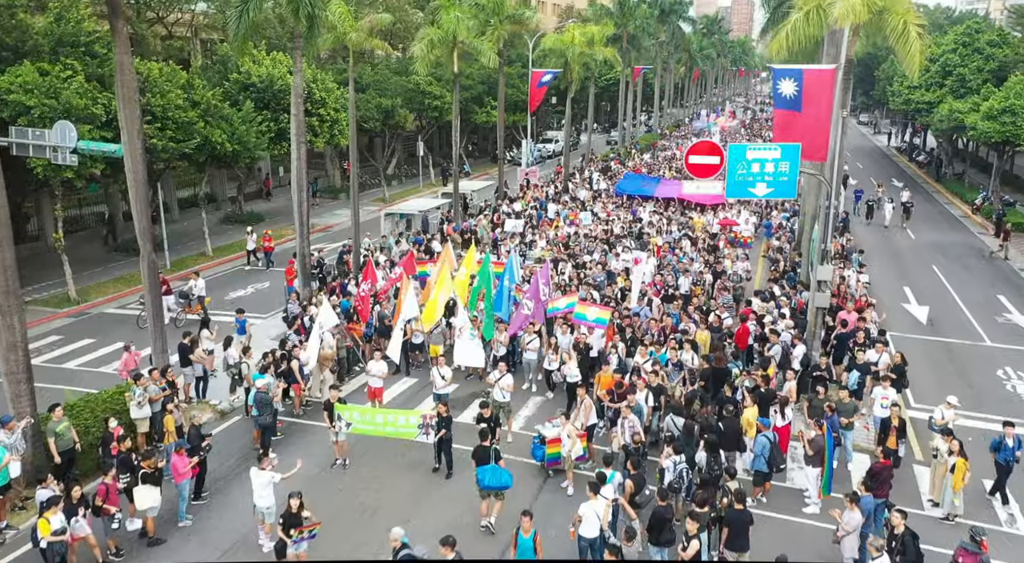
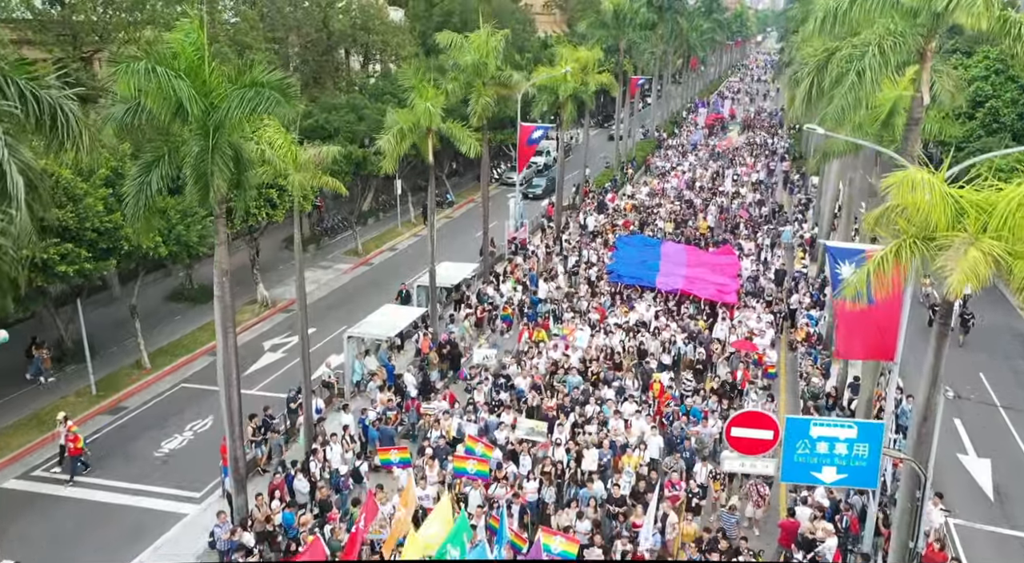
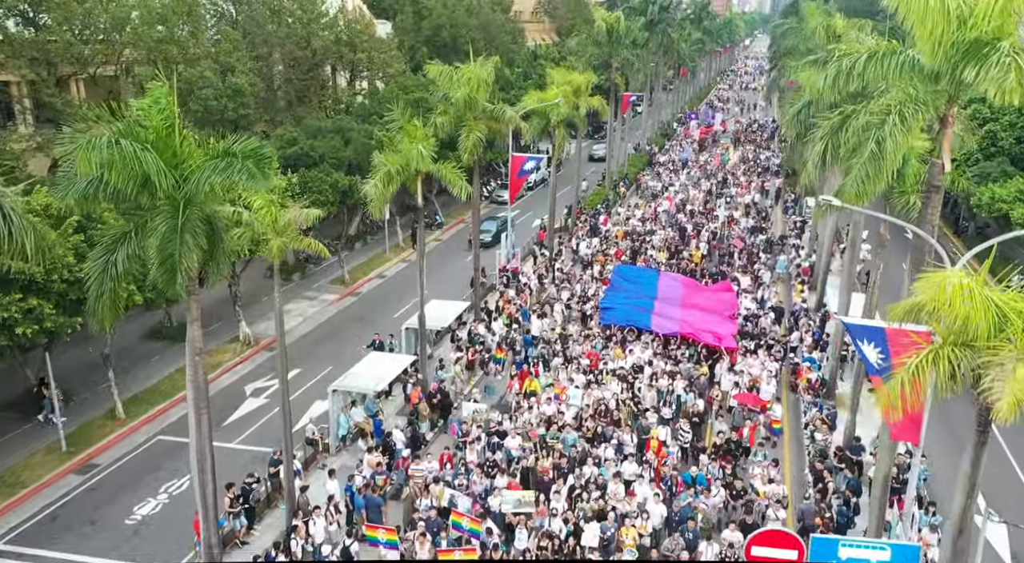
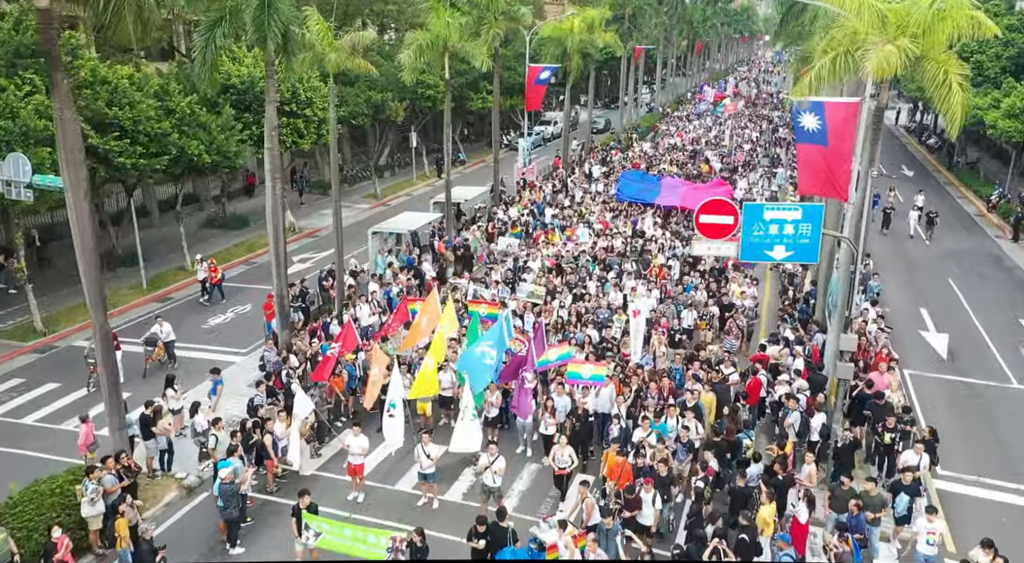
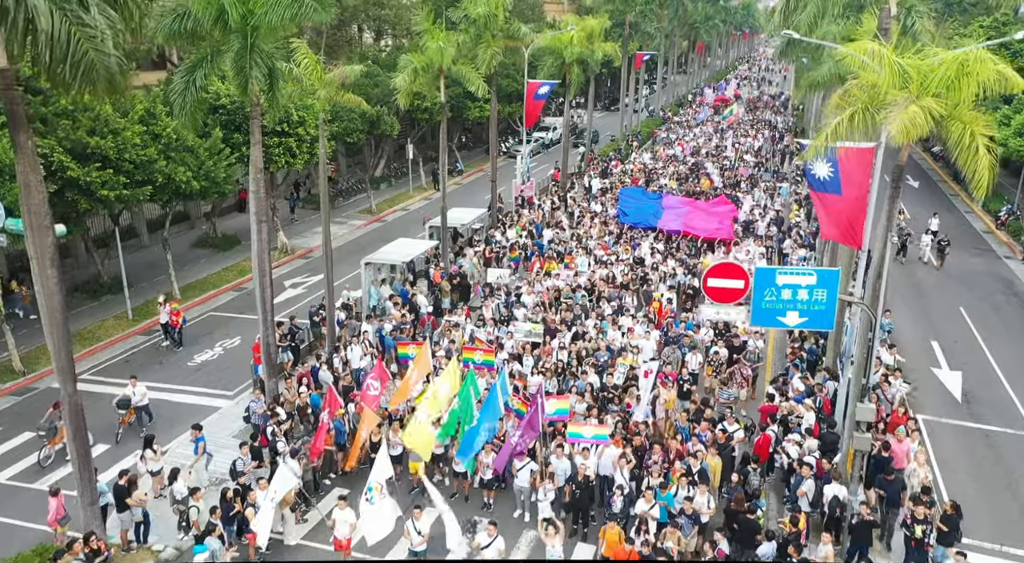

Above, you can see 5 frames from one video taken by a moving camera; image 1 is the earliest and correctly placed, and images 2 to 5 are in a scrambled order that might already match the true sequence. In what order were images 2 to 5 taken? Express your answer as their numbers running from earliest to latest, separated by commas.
4, 5, 2, 3
